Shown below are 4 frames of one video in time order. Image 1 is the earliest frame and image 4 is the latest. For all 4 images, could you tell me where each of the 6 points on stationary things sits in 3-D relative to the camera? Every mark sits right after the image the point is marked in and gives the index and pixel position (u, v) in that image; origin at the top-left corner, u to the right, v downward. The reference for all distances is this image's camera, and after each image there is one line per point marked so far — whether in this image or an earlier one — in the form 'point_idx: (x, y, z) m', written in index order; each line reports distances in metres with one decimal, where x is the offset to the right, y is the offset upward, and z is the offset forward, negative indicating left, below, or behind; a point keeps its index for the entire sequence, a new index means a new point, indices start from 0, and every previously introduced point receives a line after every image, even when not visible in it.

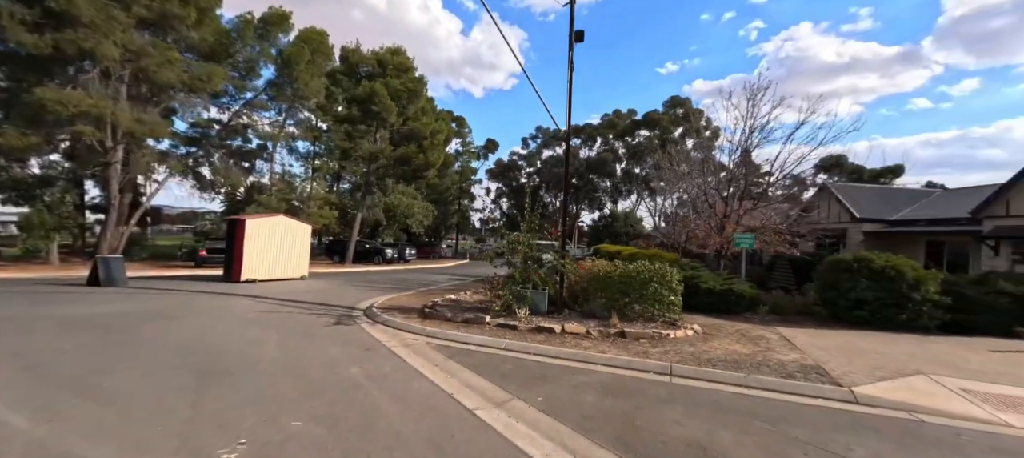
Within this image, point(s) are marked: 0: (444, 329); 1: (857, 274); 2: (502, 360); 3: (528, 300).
0: (-1.5, -2.0, +8.4) m
1: (+8.6, -1.1, +10.6) m
2: (-0.1, -2.1, +6.5) m
3: (+0.3, -1.7, +10.0) m
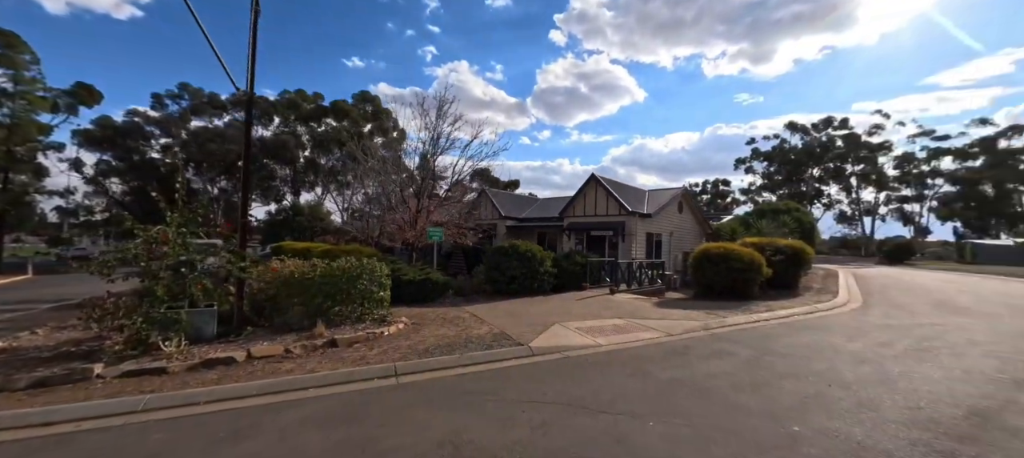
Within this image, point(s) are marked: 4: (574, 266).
0: (-6.0, -2.0, +4.9) m
1: (+0.1, -0.8, +13.2) m
2: (-3.7, -2.0, +4.4) m
3: (-5.7, -1.7, +7.3) m
4: (+2.5, -1.3, +15.0) m
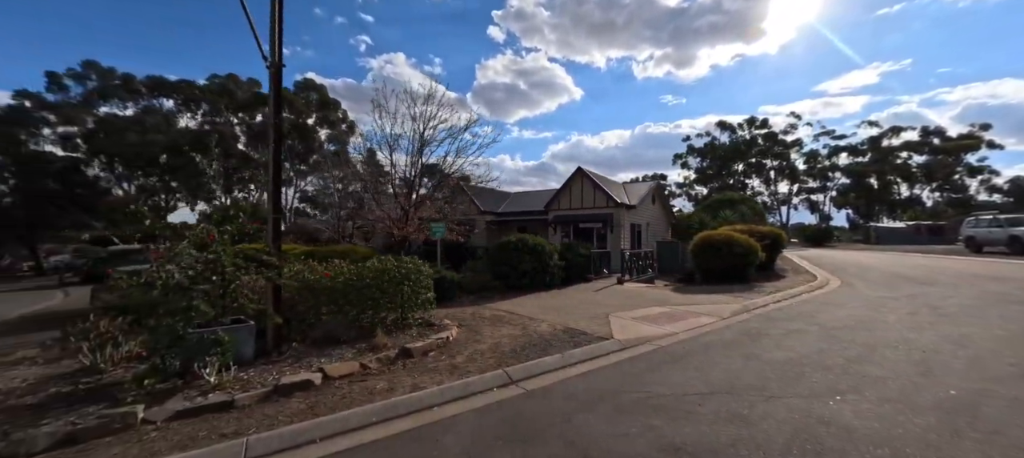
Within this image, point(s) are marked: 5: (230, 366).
0: (-4.1, -2.1, +3.6) m
1: (+0.3, -0.6, +12.9) m
2: (-1.7, -2.0, +3.5) m
3: (-4.3, -1.7, +6.0) m
4: (+2.4, -1.1, +15.1) m
5: (-3.6, -1.8, +5.7) m
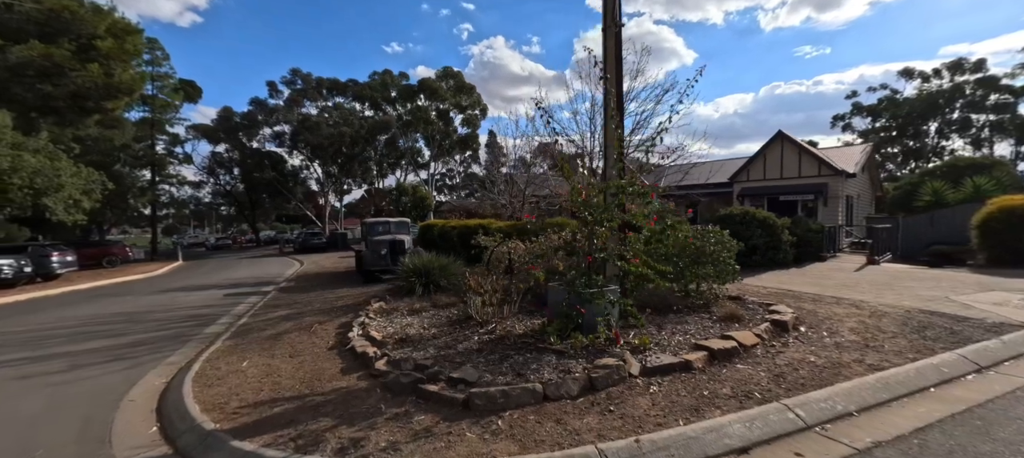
0: (+0.5, -1.6, +3.6) m
1: (+7.0, +0.2, +11.5) m
2: (+2.8, -1.6, +3.0) m
3: (+0.9, -1.1, +6.0) m
4: (+9.6, -0.1, +13.1) m
5: (+1.5, -1.3, +5.5) m
